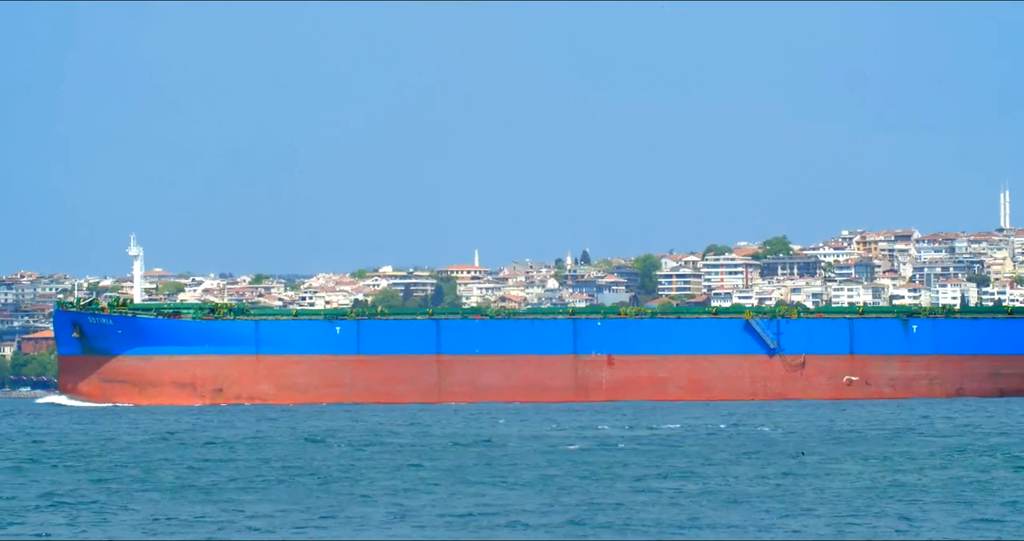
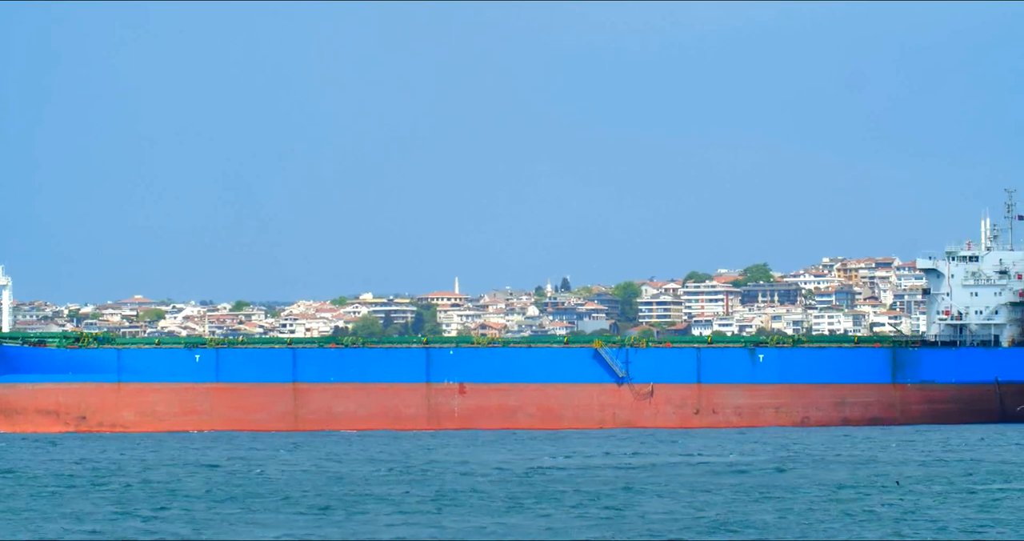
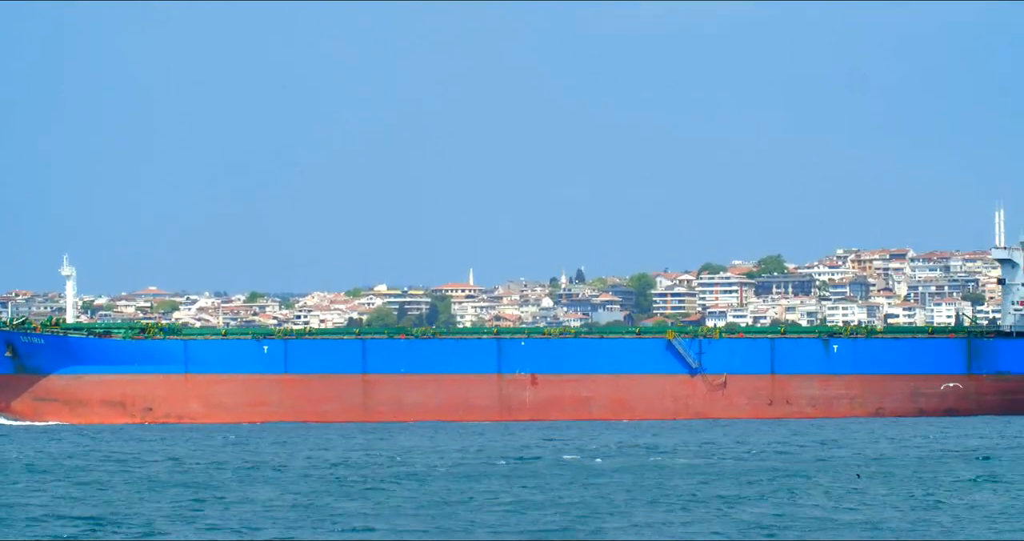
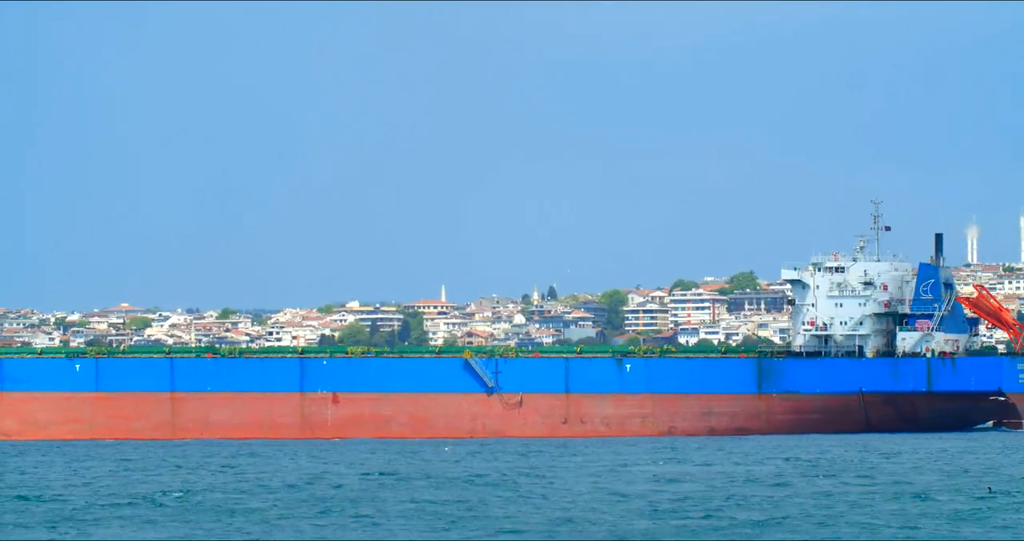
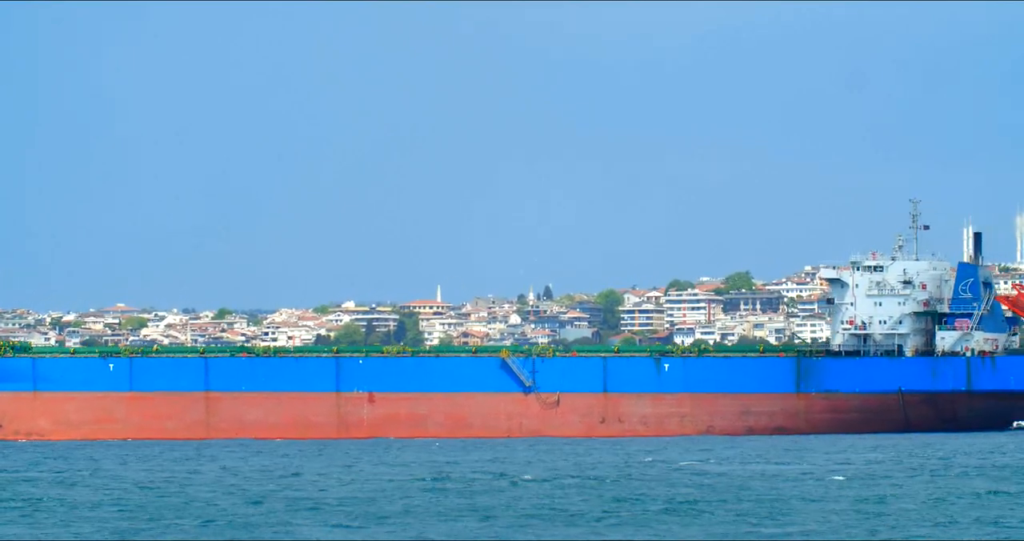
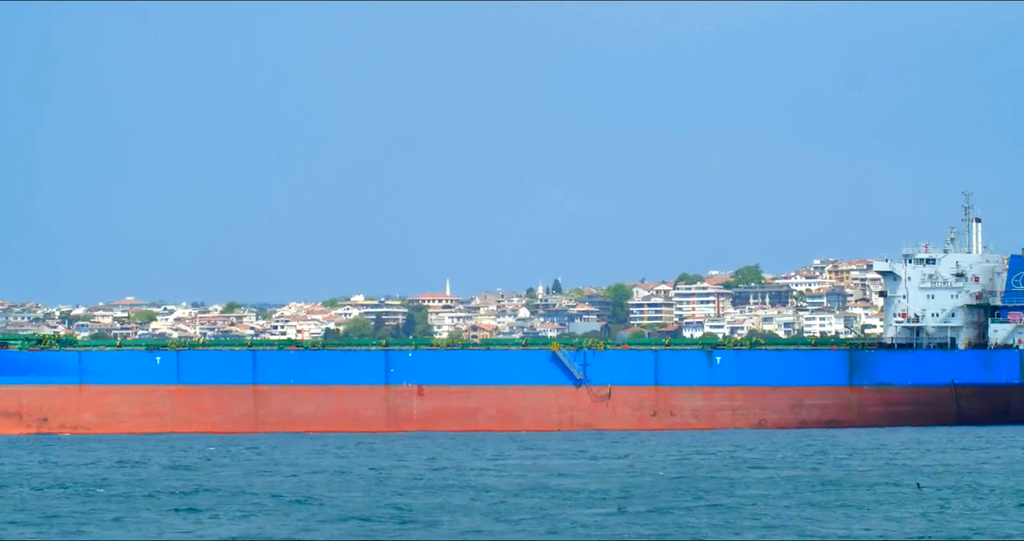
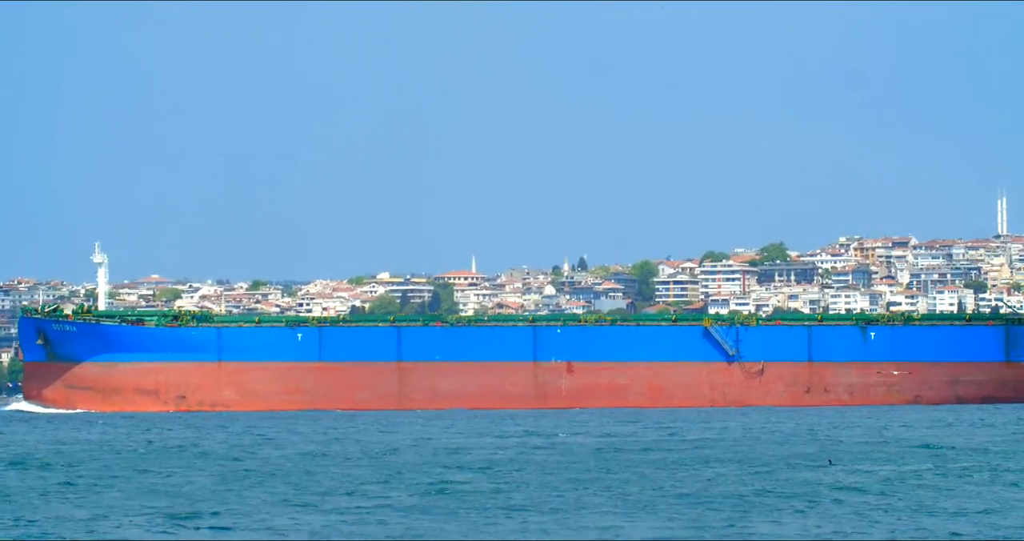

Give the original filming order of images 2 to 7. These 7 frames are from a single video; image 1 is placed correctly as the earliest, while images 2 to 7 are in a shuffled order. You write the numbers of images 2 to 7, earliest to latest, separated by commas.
7, 3, 2, 6, 5, 4
